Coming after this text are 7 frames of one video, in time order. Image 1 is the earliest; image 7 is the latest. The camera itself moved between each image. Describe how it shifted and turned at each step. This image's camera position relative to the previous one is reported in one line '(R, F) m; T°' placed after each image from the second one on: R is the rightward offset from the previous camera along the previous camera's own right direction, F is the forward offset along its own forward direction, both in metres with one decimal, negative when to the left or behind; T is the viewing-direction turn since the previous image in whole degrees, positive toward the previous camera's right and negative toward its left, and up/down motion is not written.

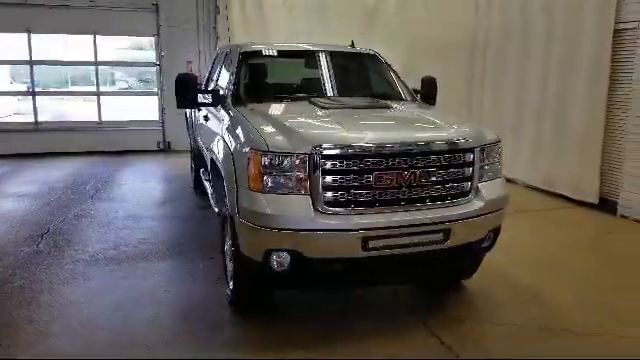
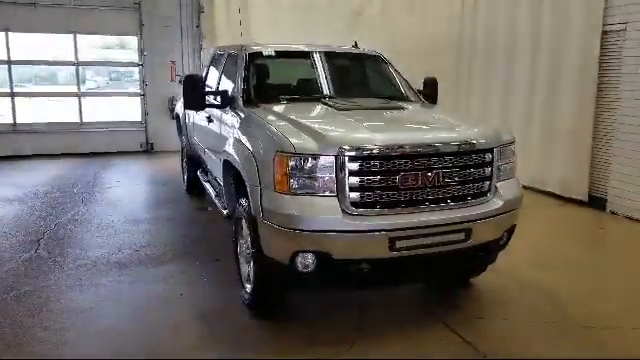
(-0.3, 0.0) m; +3°
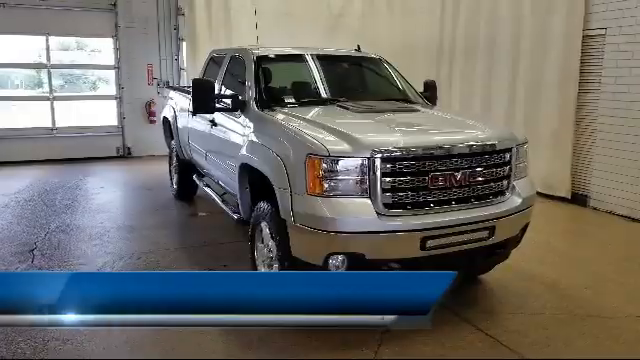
(-0.4, 0.0) m; +4°
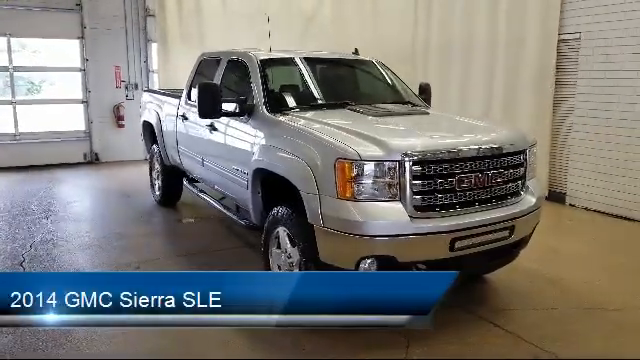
(-0.4, 0.0) m; +5°
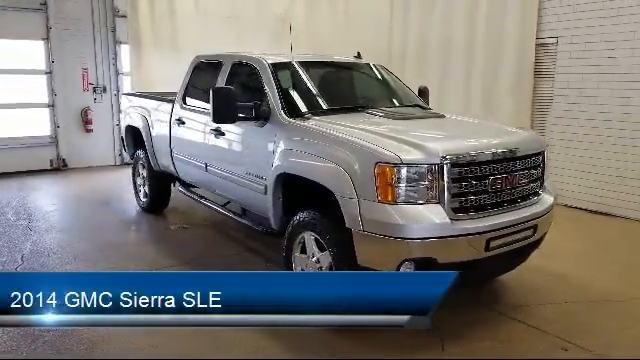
(-0.5, 0.0) m; +6°
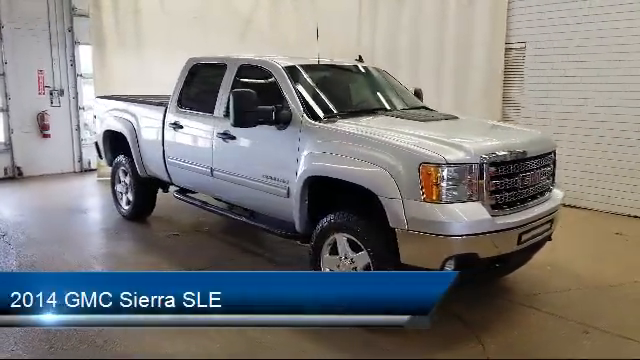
(-0.6, 0.0) m; +7°
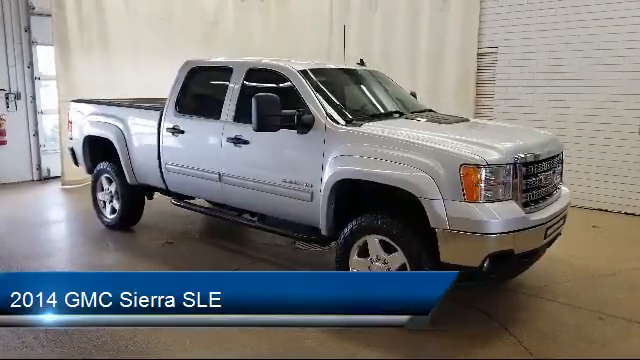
(-0.6, 0.0) m; +7°
